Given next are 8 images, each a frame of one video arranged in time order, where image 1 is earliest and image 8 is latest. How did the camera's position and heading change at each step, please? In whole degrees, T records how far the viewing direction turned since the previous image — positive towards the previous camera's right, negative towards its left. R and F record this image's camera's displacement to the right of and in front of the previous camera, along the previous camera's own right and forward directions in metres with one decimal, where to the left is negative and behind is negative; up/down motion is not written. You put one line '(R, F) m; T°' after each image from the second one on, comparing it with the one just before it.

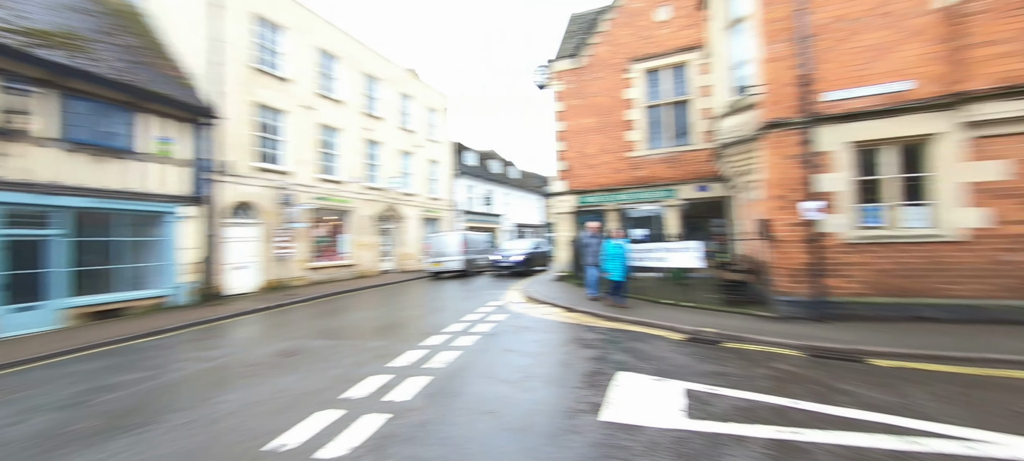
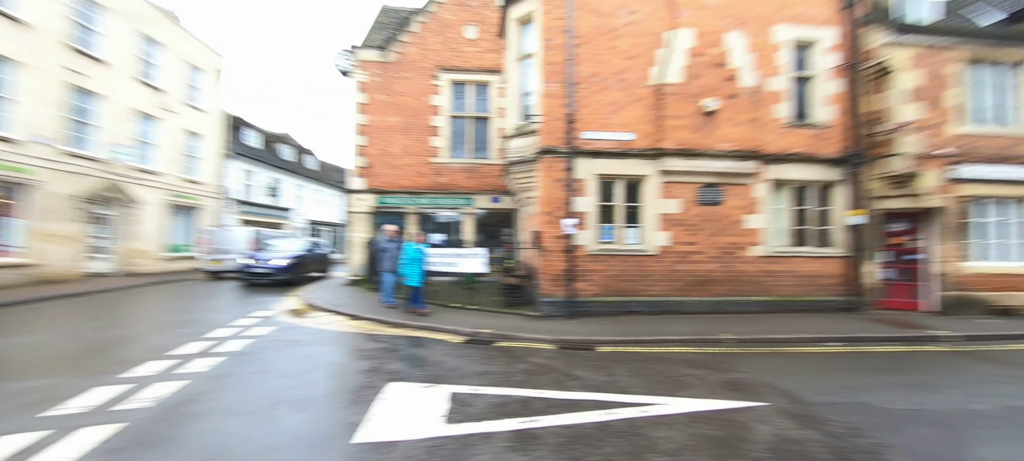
(+0.5, 0.0) m; +27°
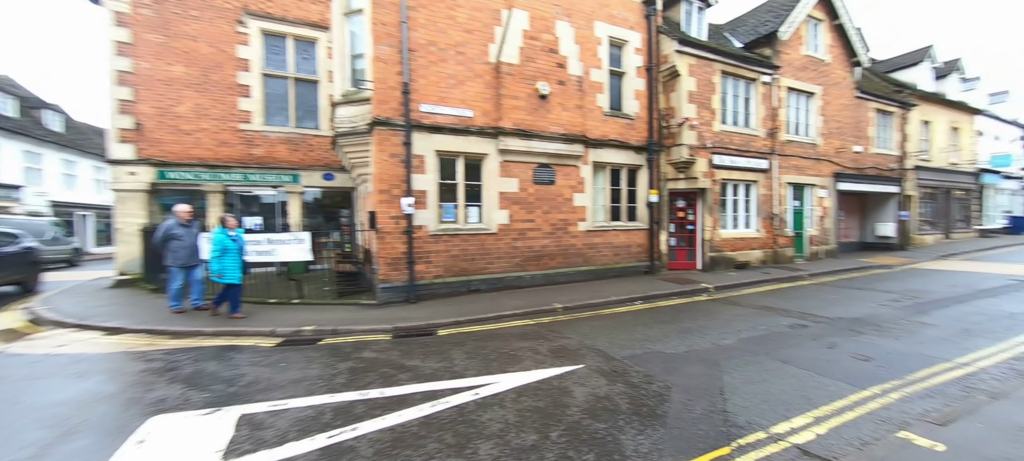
(+0.4, +0.3) m; +22°
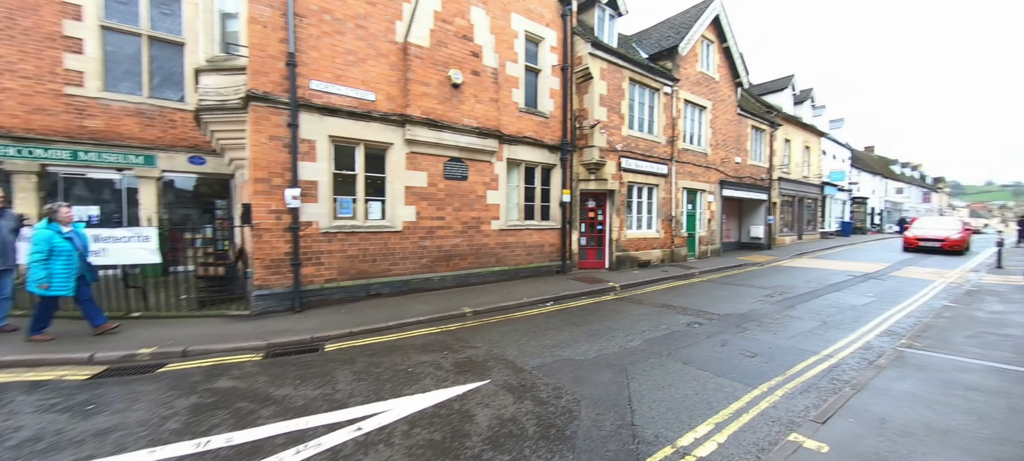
(+0.2, +0.5) m; +12°
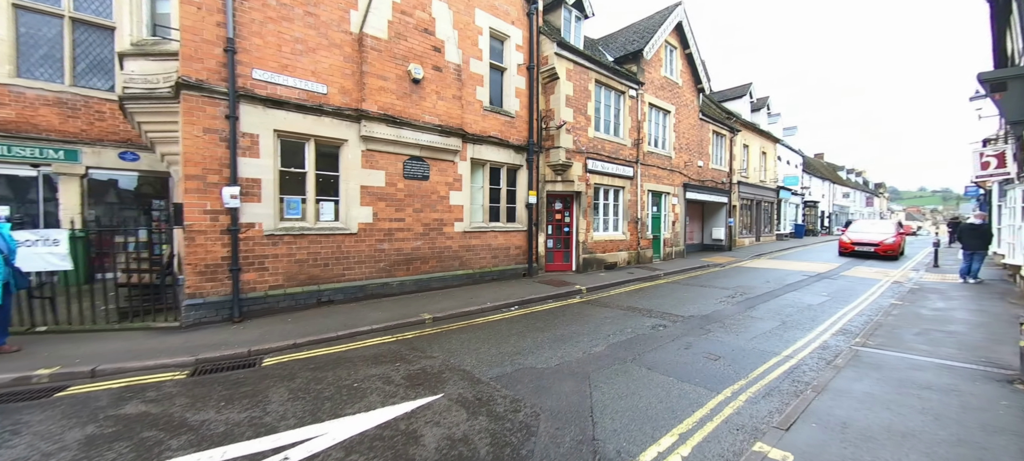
(+0.2, +0.3) m; +4°
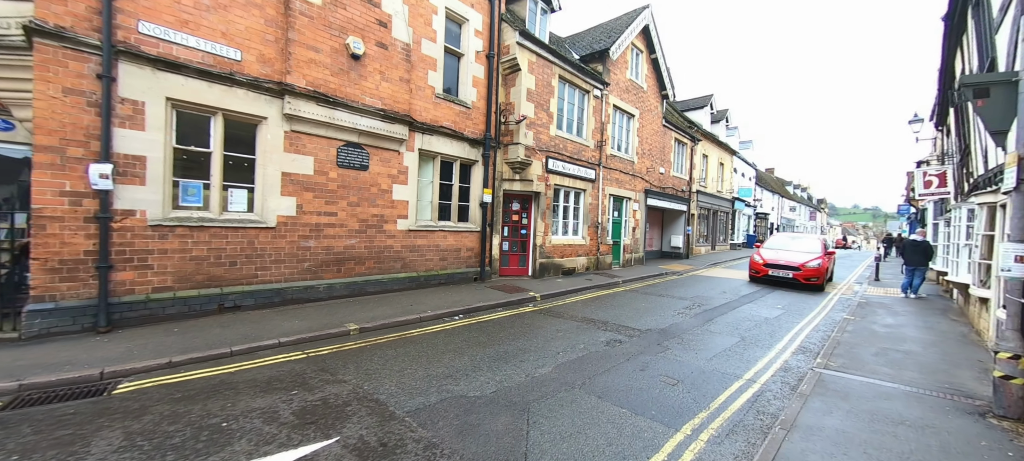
(+0.3, +0.7) m; +5°
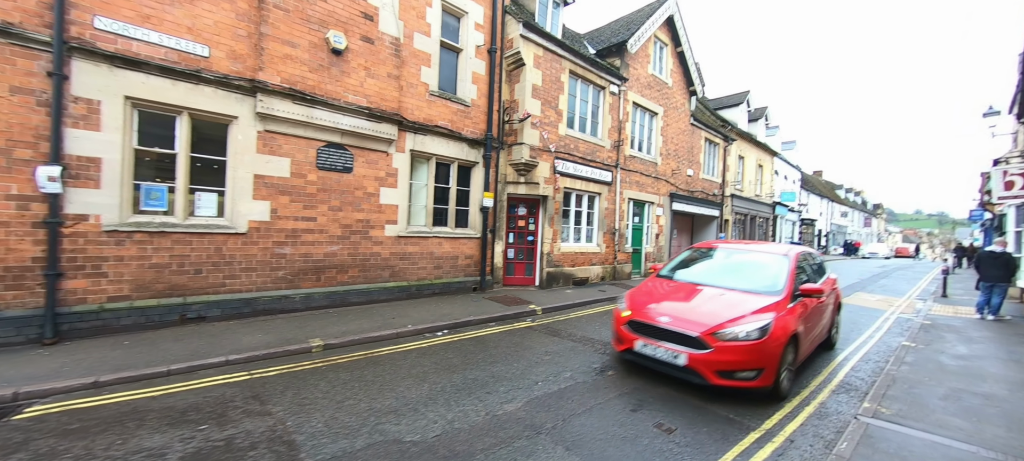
(+0.7, +0.7) m; -5°
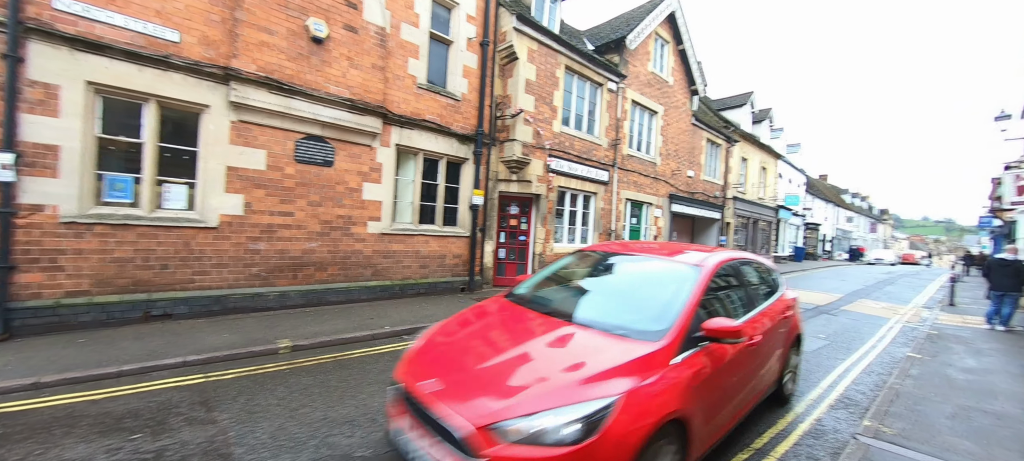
(+0.3, +0.3) m; 0°
